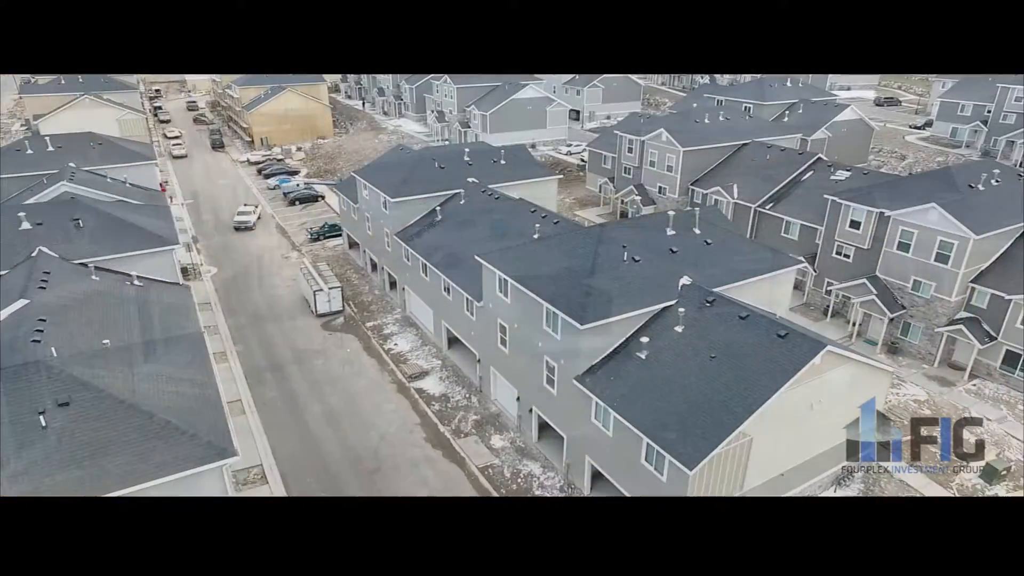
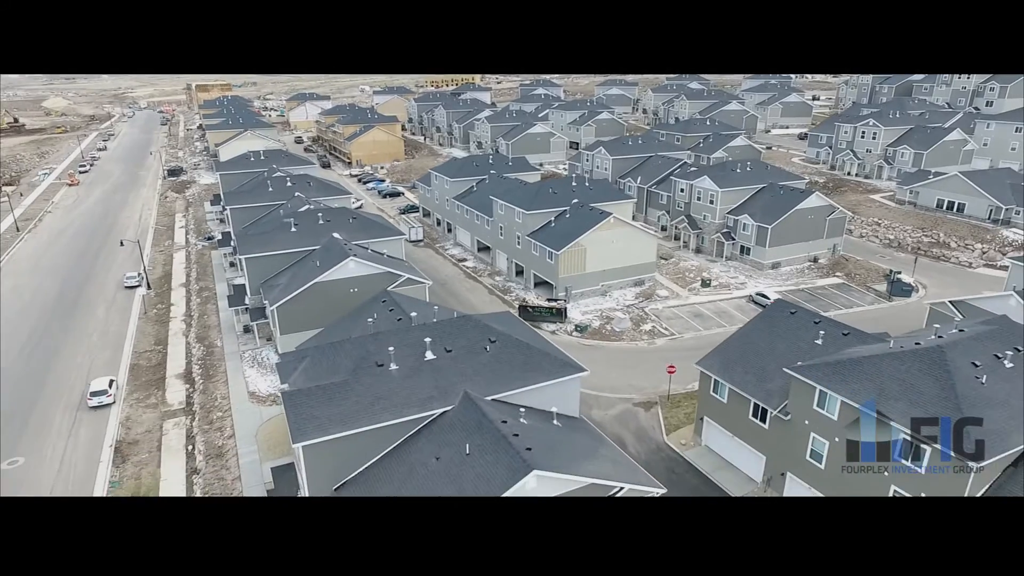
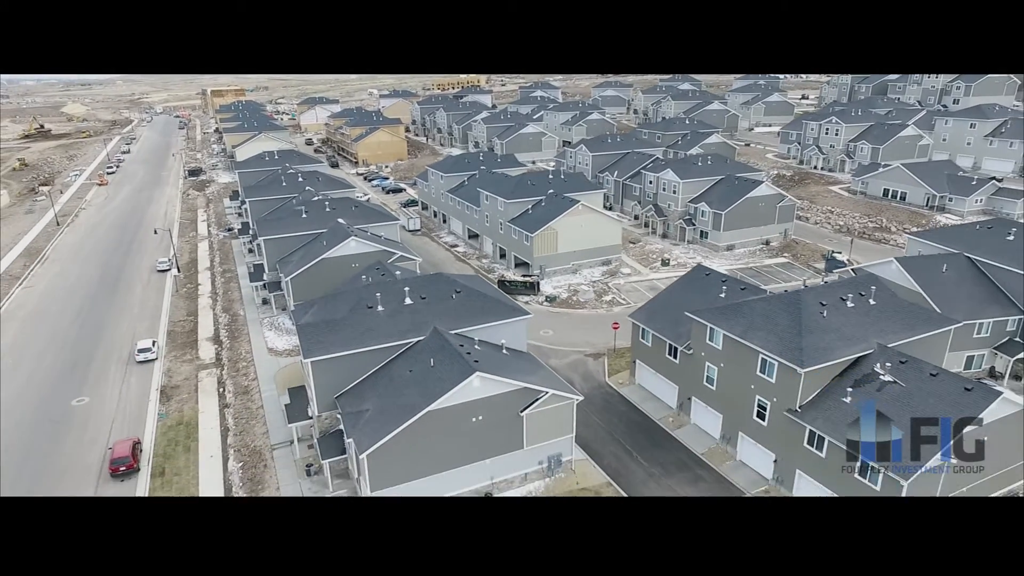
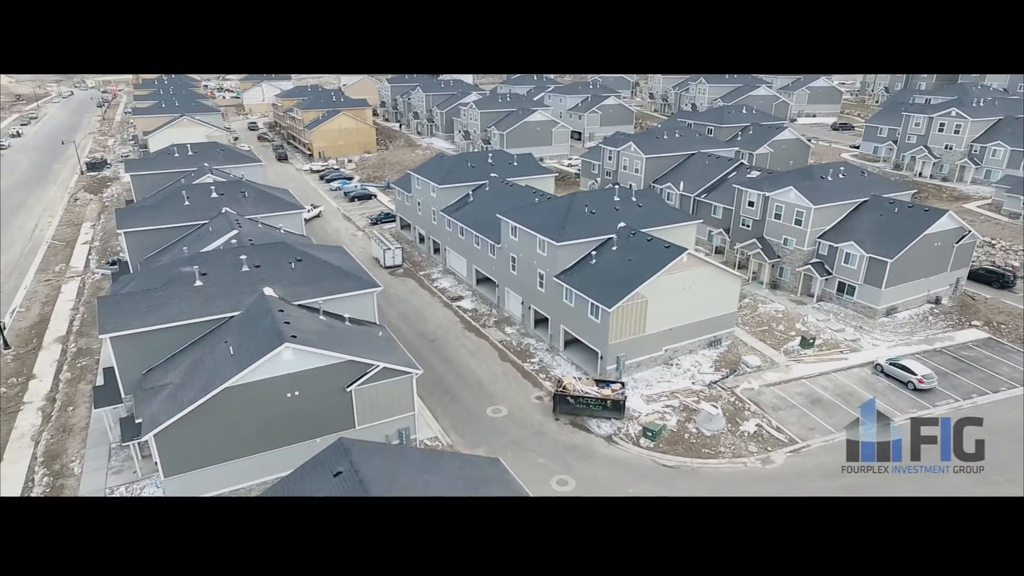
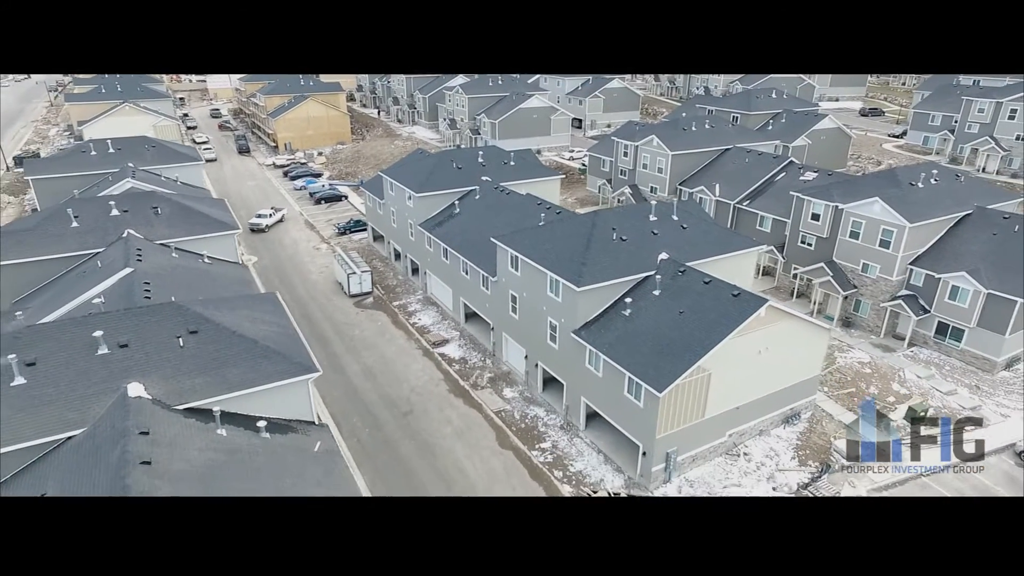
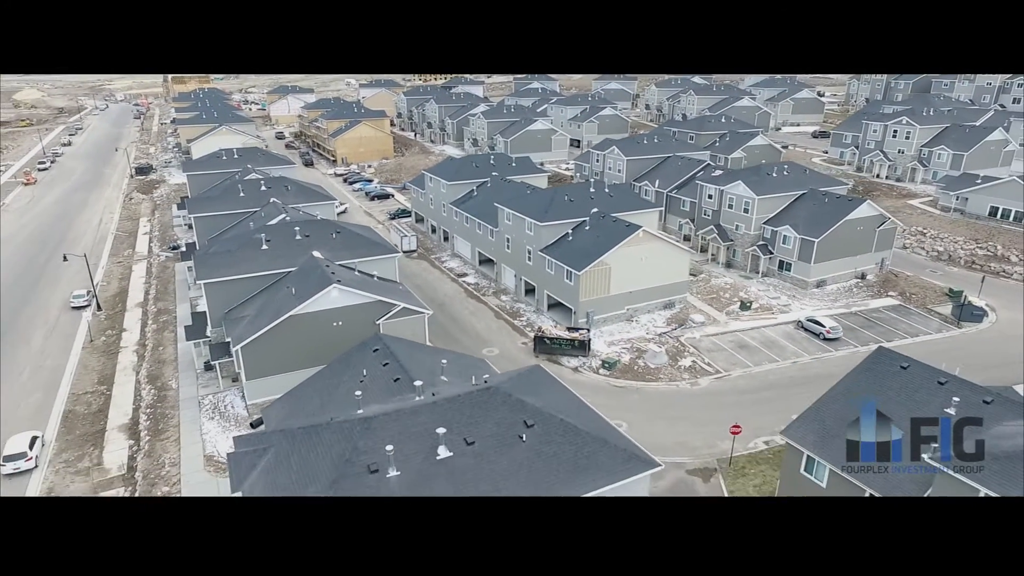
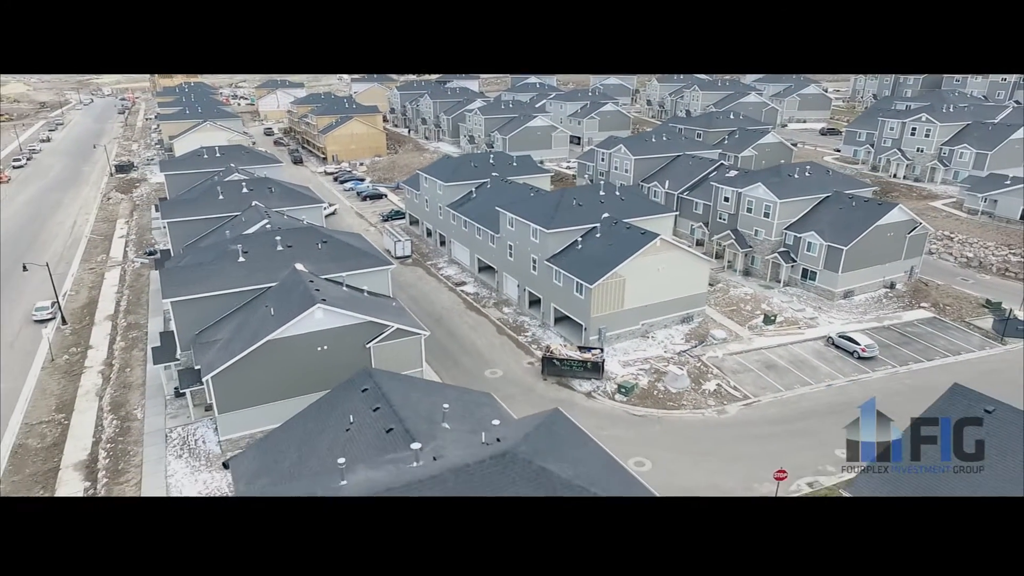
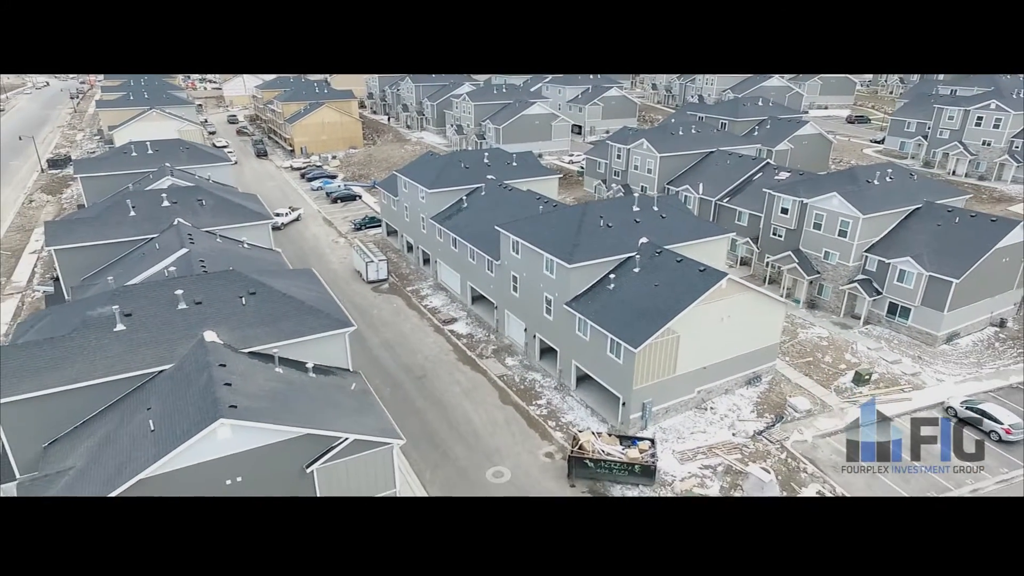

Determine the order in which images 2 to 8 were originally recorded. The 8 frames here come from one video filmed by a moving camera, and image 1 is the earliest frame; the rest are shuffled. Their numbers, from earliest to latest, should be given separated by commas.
5, 8, 4, 7, 6, 2, 3
